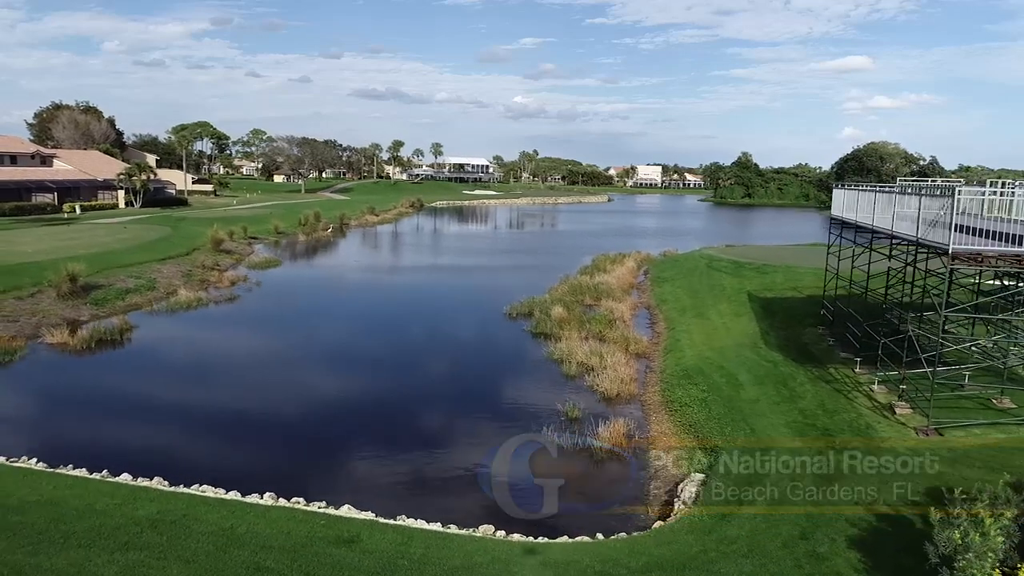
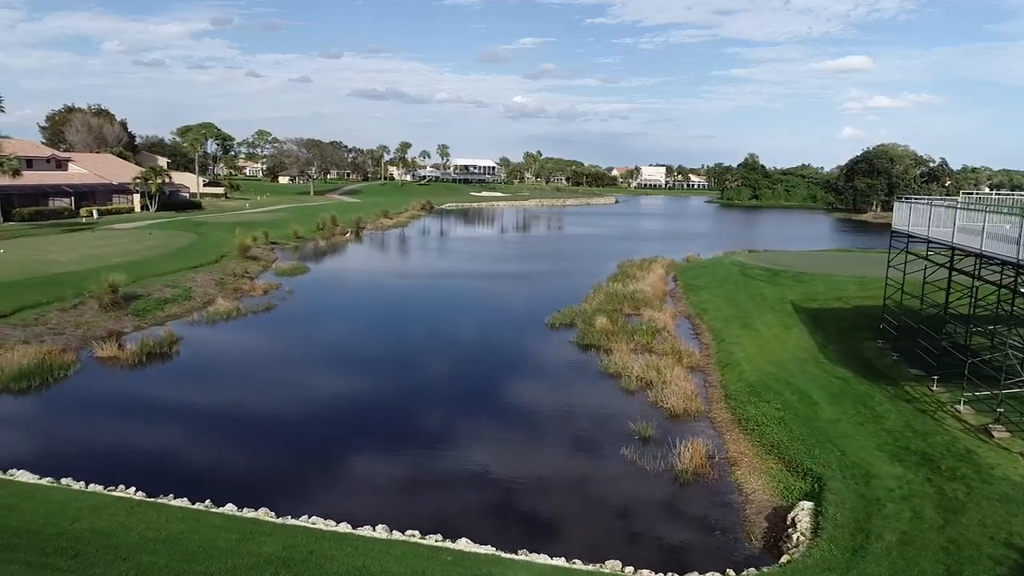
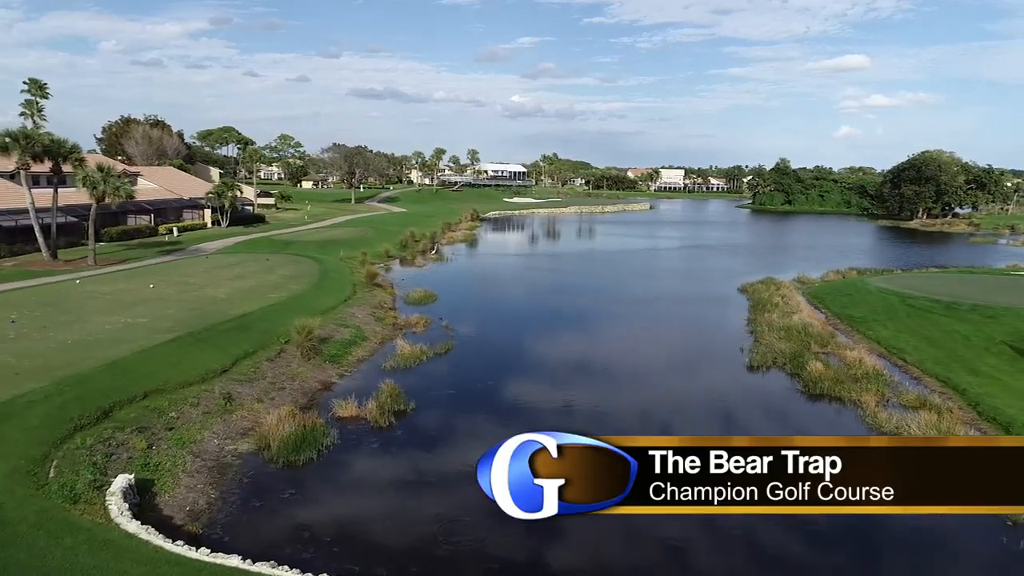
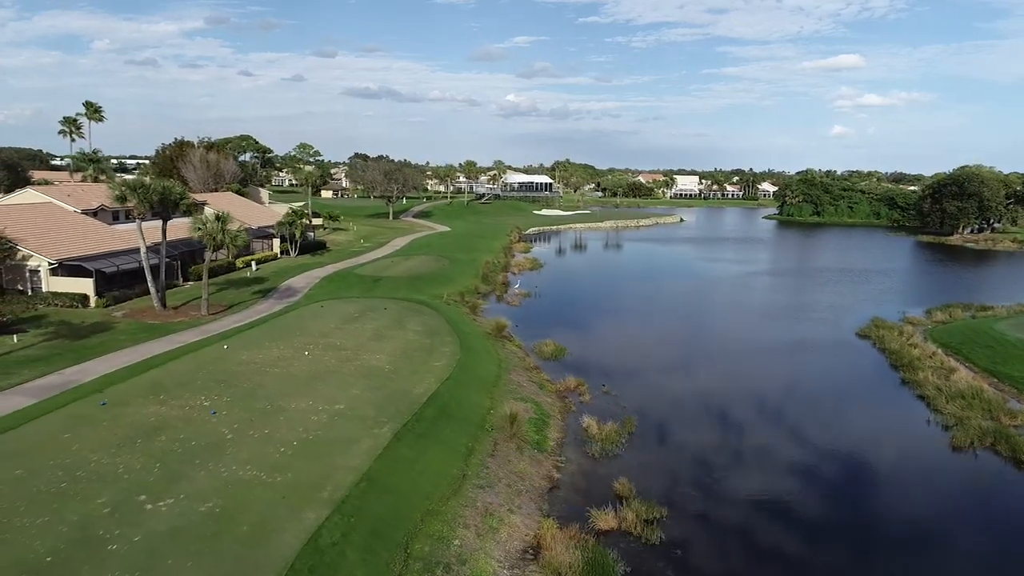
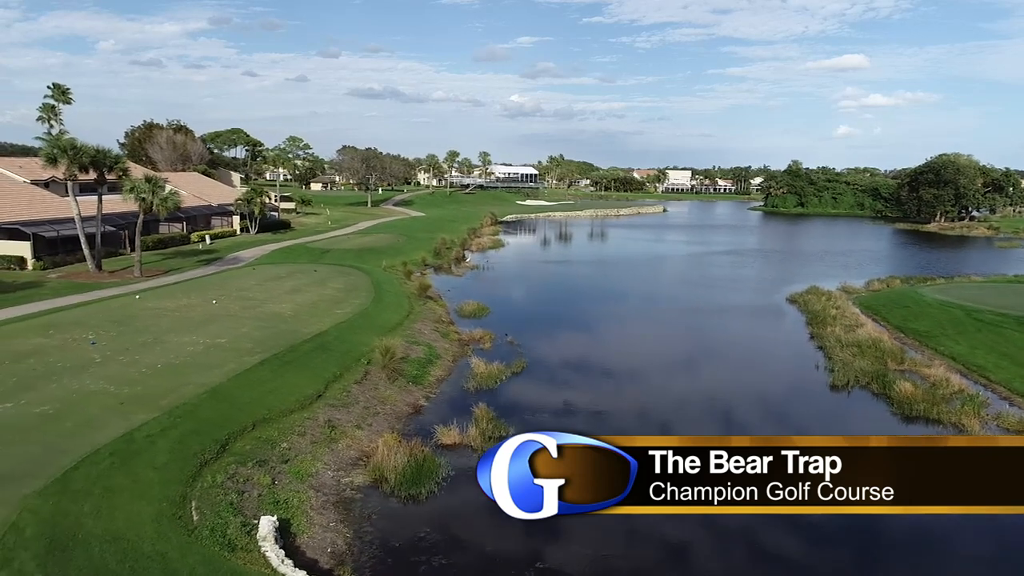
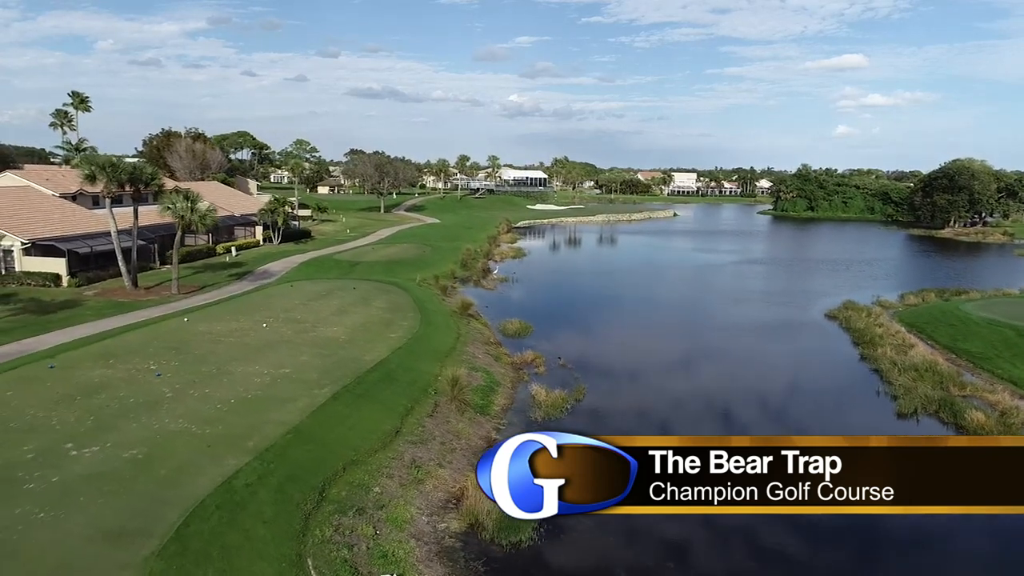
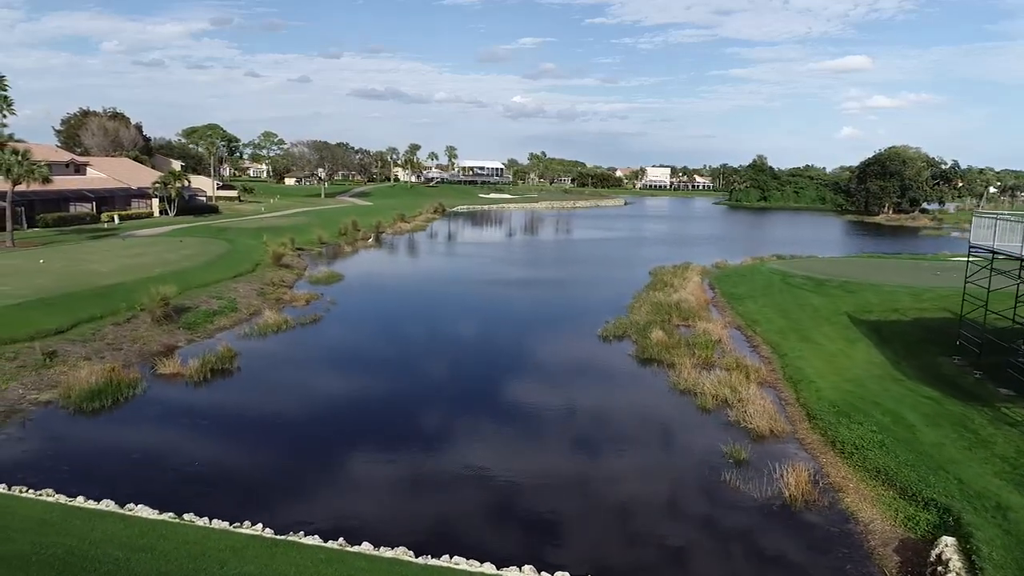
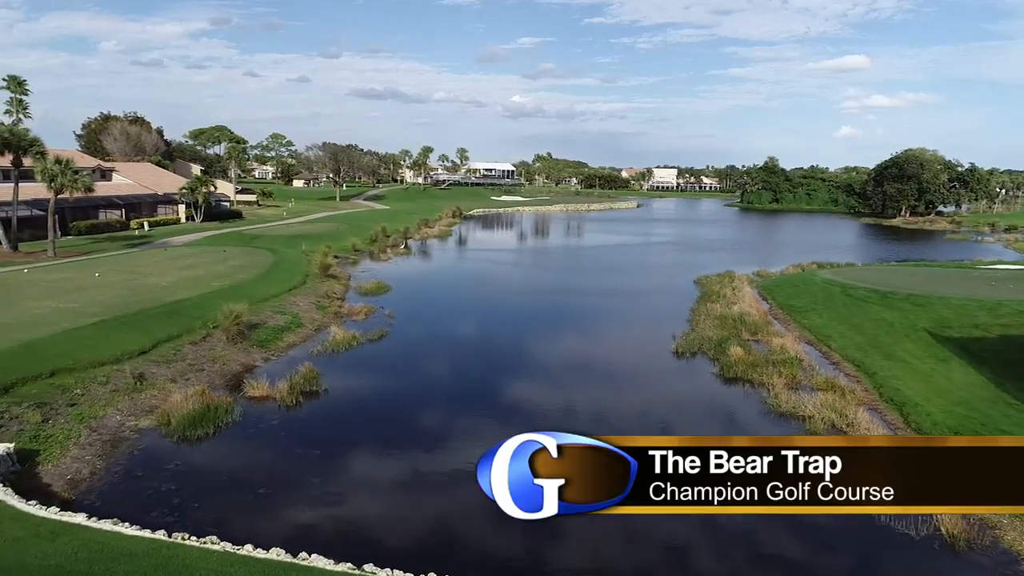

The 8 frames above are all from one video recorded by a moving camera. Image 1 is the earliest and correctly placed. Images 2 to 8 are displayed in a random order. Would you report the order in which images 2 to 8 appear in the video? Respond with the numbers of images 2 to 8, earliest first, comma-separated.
2, 7, 8, 3, 5, 6, 4
